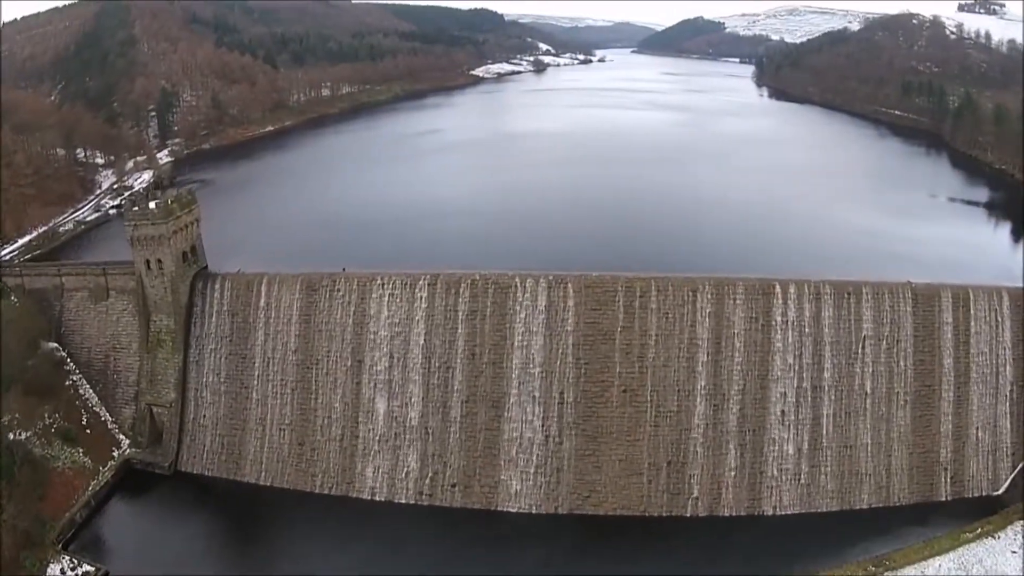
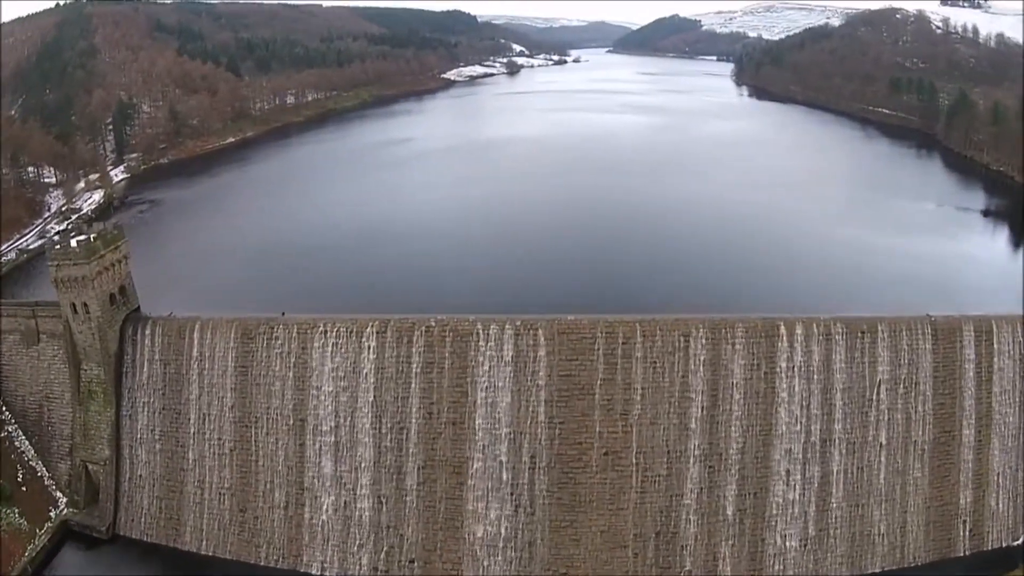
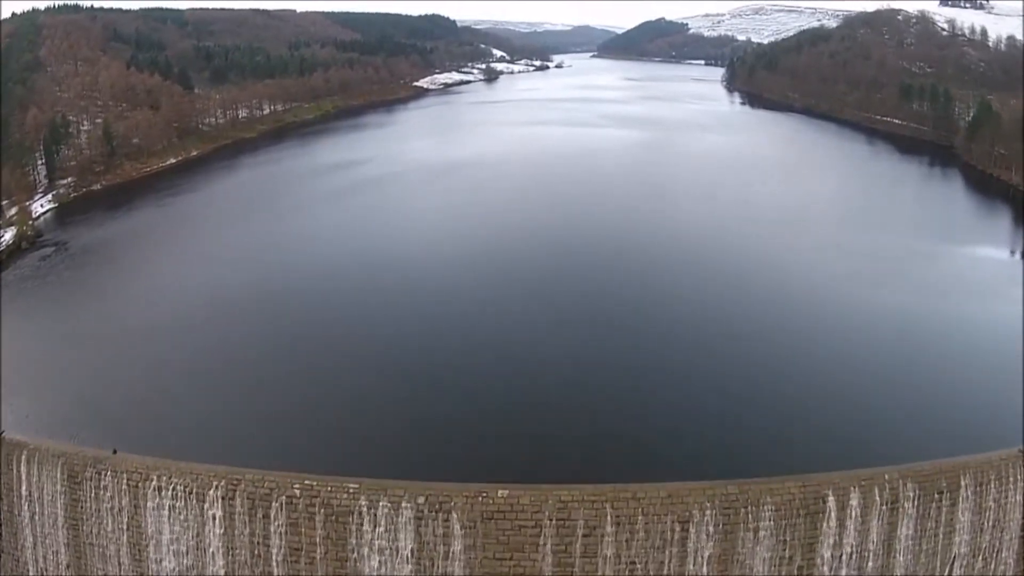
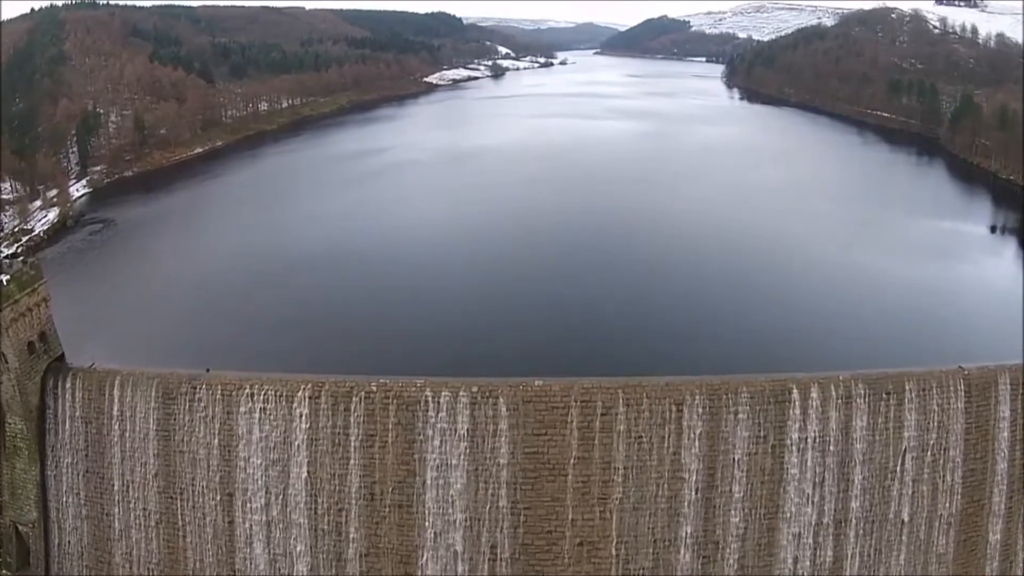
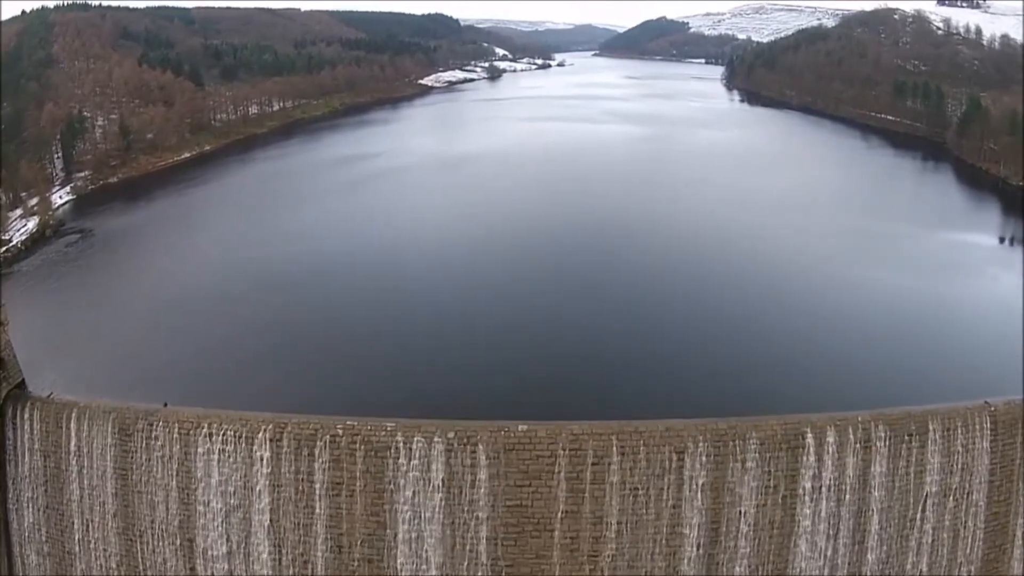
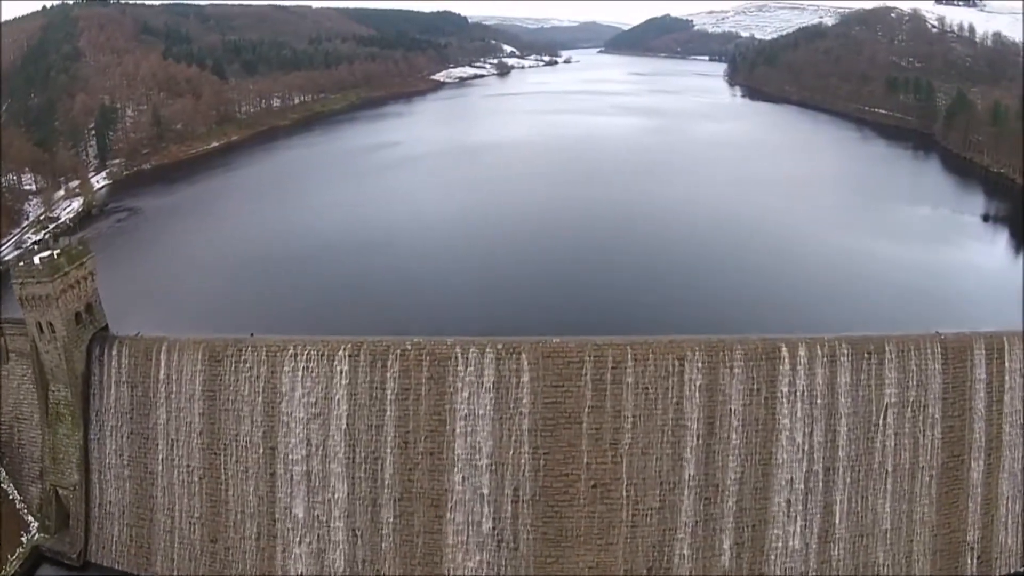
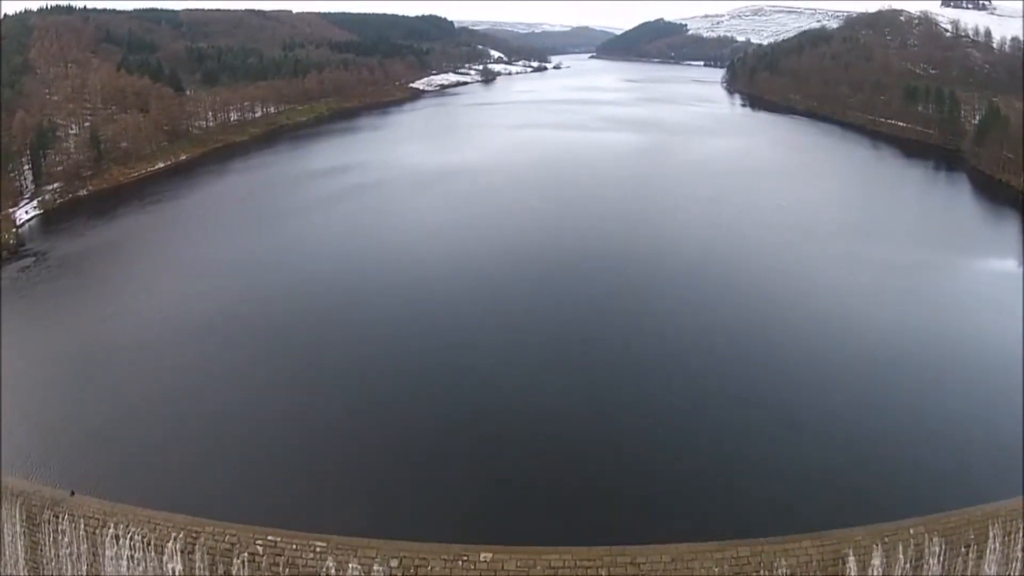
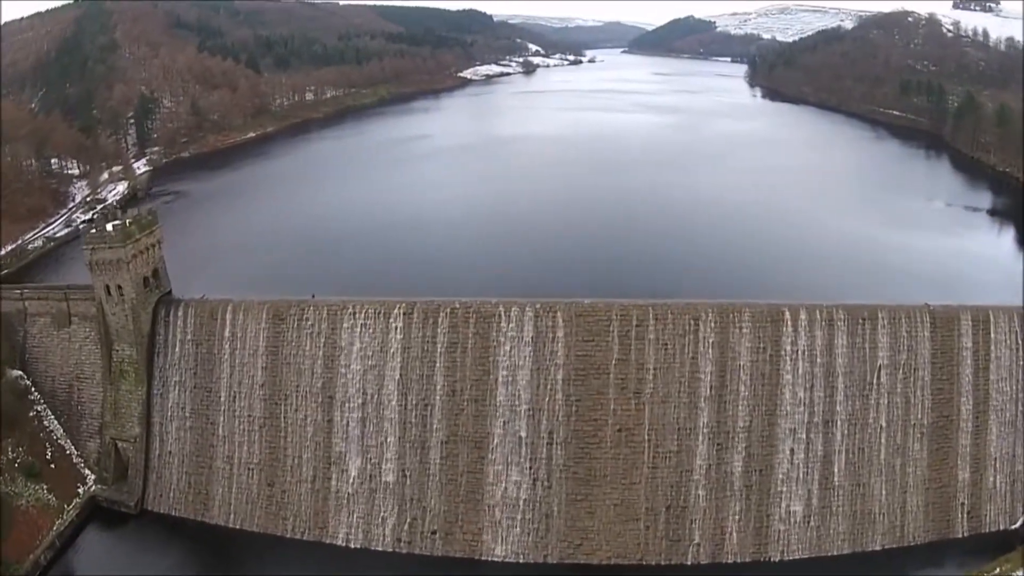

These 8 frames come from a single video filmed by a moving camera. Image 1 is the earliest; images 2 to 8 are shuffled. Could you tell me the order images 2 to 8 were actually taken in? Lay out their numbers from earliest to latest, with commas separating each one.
8, 2, 6, 4, 5, 3, 7
